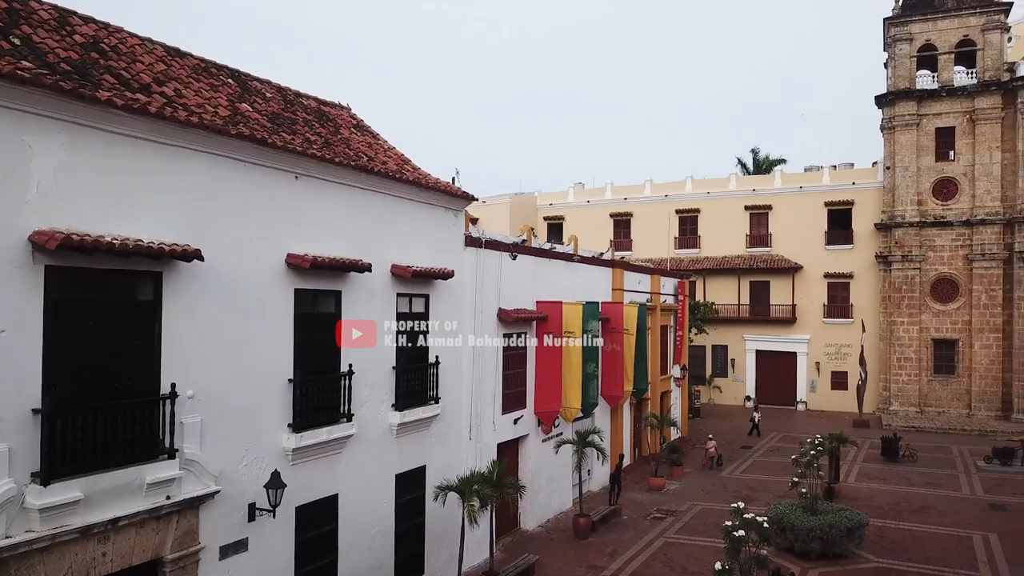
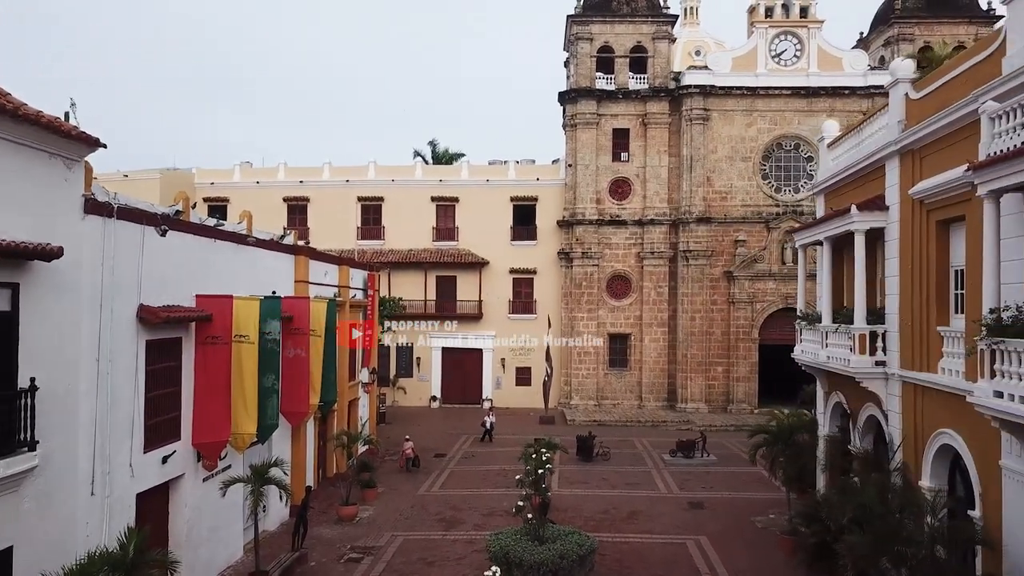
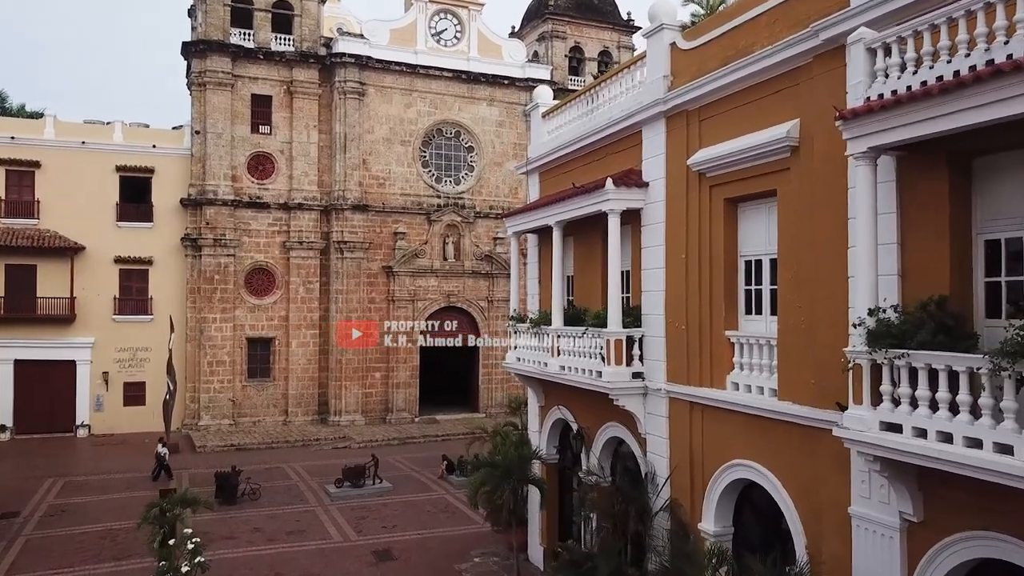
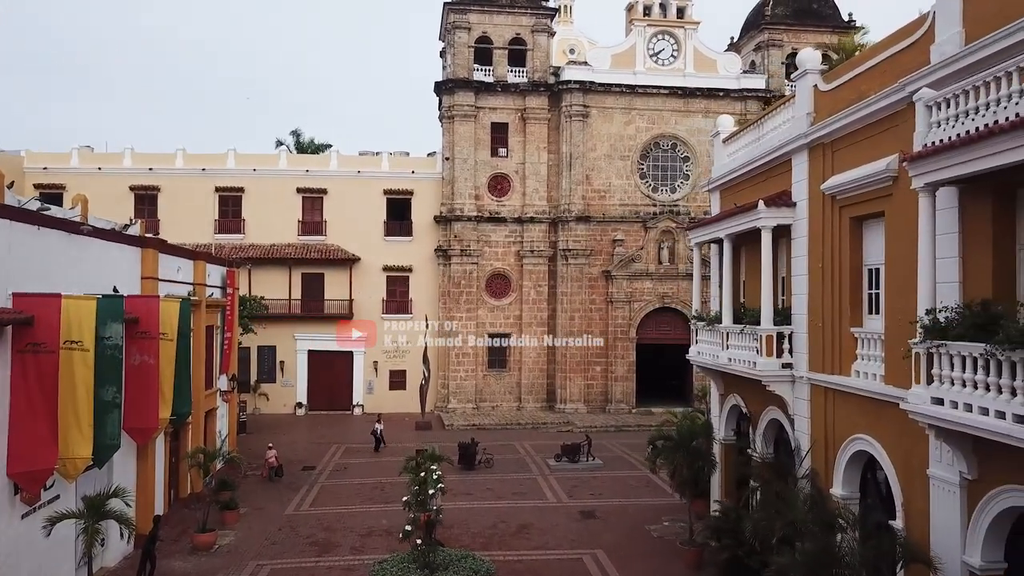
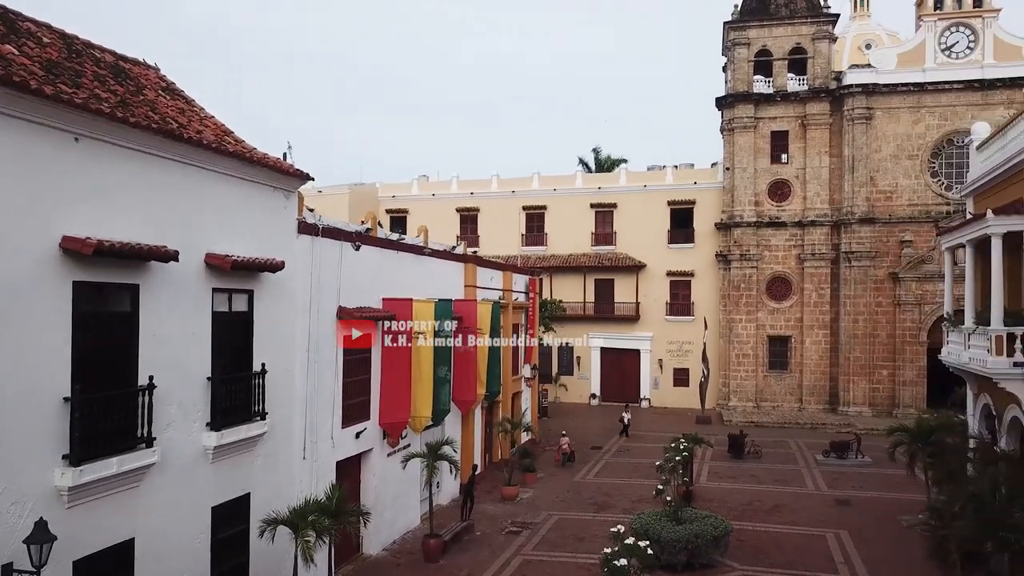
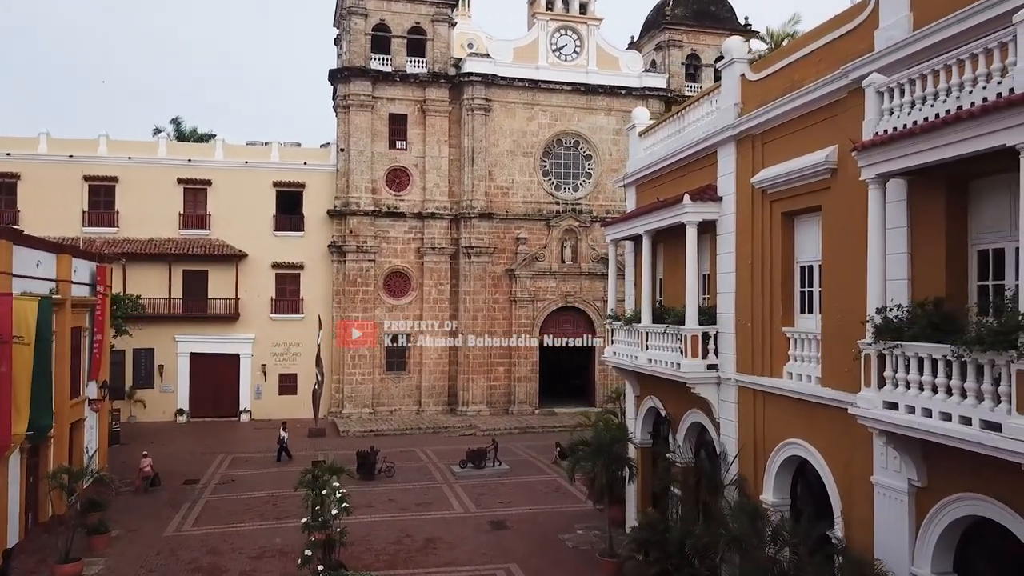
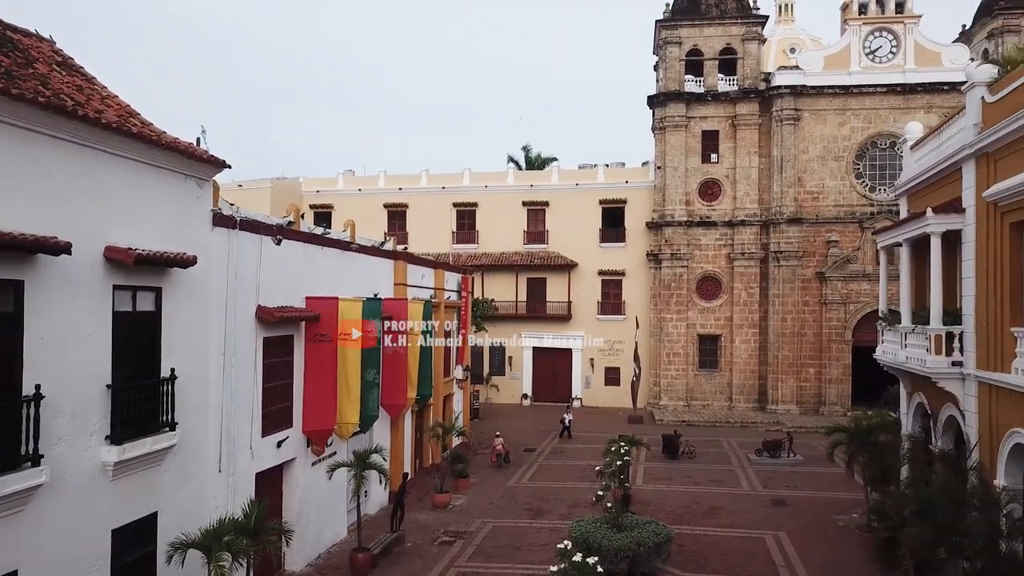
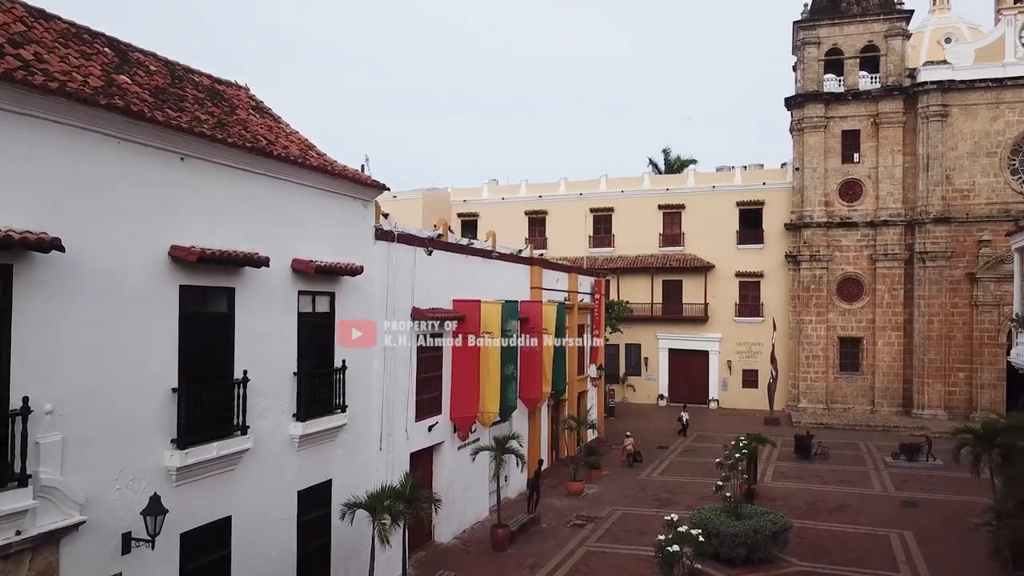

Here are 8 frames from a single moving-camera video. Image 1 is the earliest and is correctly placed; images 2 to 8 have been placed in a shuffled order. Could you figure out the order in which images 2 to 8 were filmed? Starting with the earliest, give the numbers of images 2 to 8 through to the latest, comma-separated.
8, 5, 7, 2, 4, 6, 3
